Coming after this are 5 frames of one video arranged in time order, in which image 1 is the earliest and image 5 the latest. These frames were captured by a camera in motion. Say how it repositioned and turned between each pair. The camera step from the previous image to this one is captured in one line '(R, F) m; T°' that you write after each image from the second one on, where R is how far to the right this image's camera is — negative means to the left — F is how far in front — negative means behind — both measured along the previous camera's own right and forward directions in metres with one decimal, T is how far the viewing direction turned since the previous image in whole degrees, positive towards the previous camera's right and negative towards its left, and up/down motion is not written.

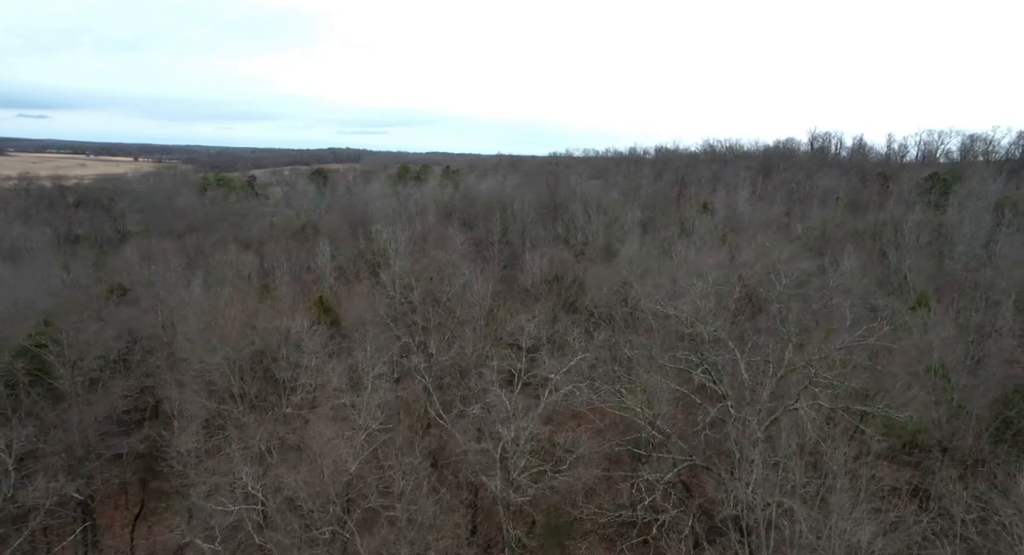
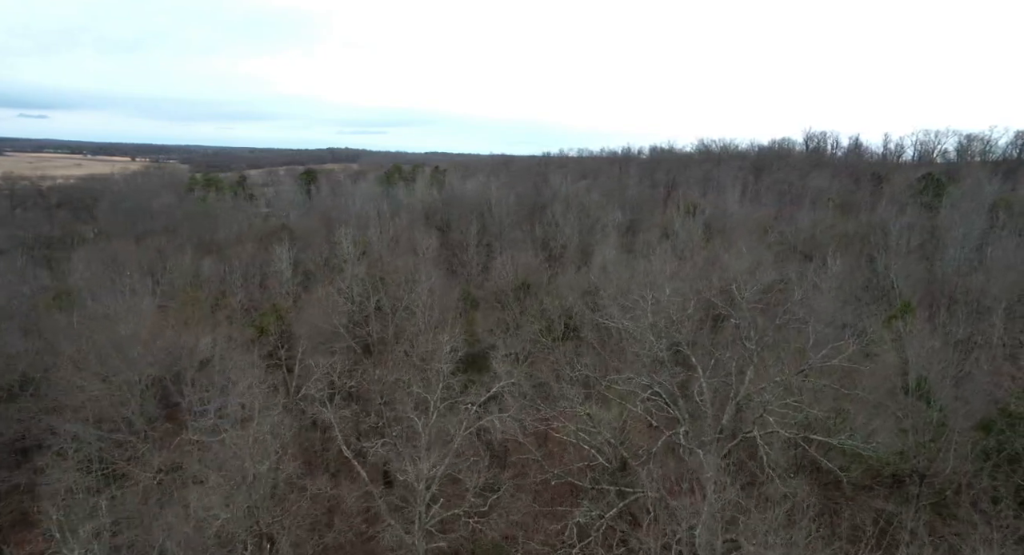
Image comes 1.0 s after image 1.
(+1.6, +1.4) m; 0°
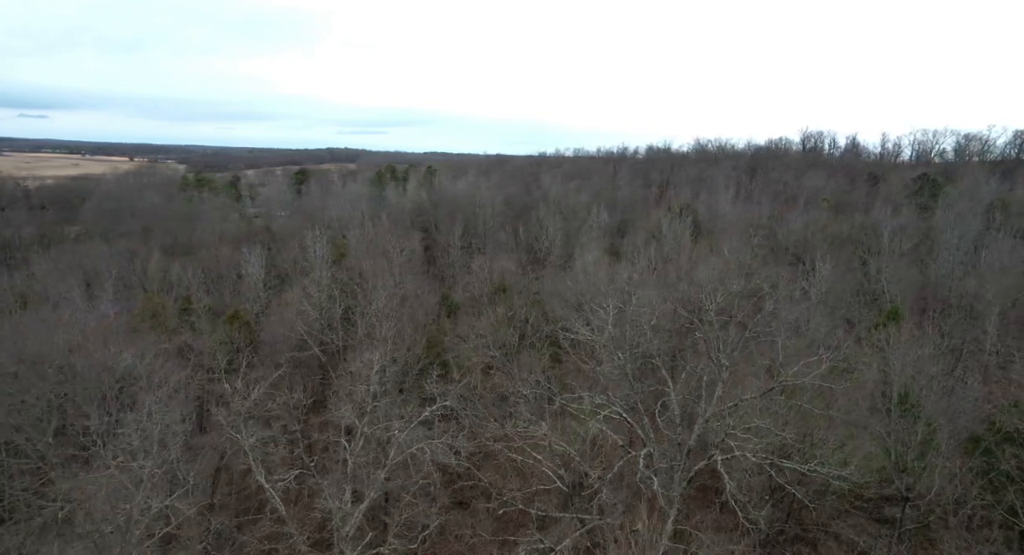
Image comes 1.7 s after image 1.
(+1.1, +1.0) m; 0°
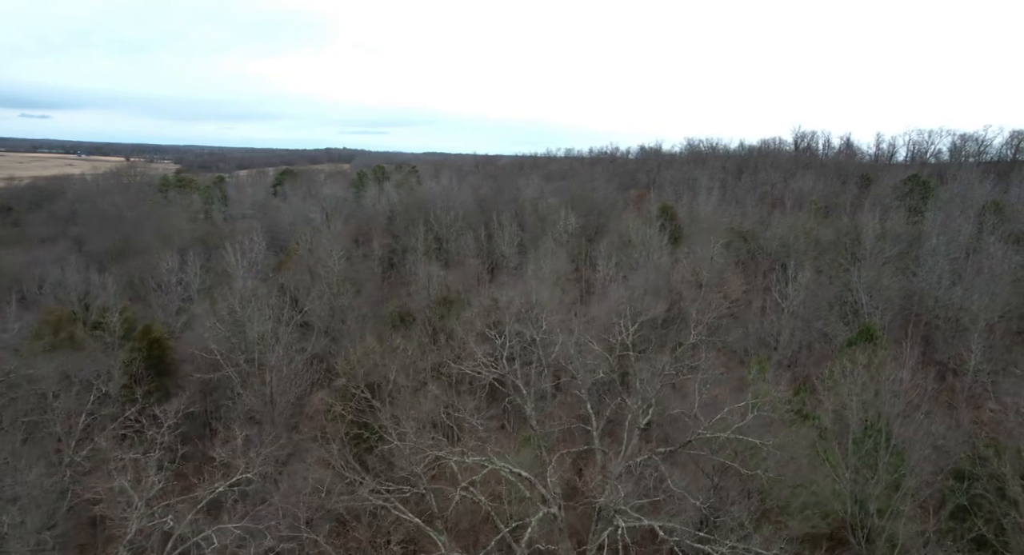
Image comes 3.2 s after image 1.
(+2.3, +2.2) m; 0°
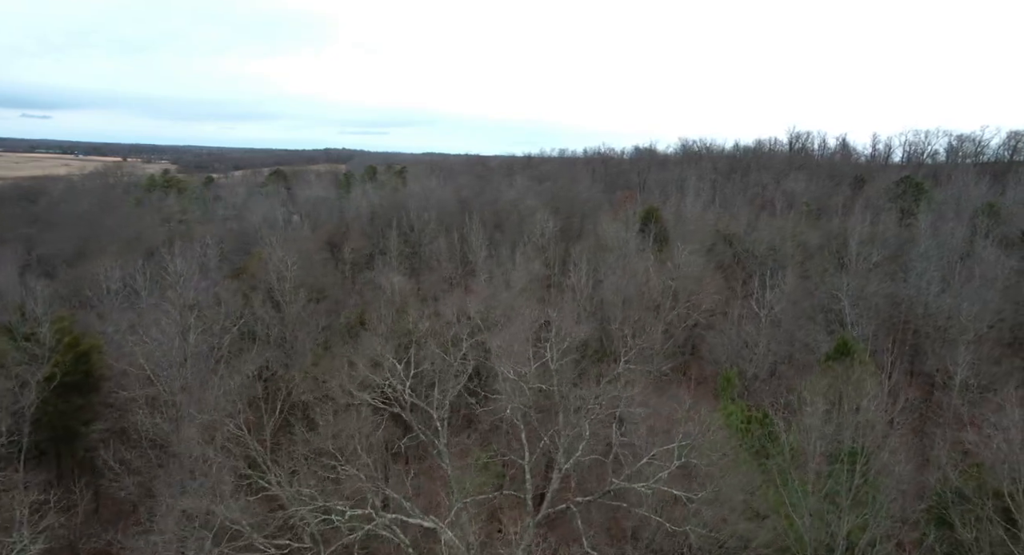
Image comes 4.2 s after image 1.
(+1.6, +1.4) m; 0°
